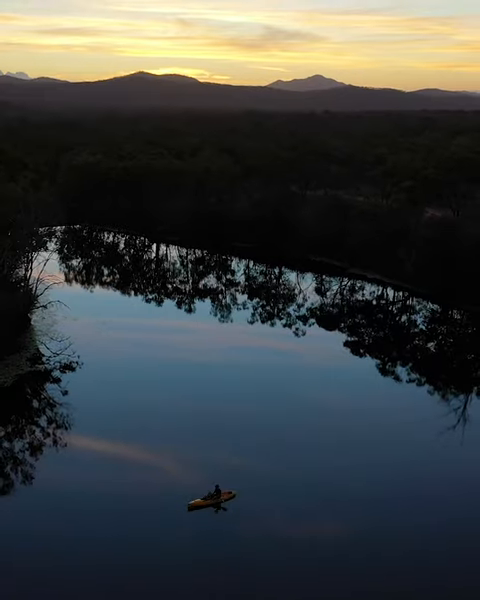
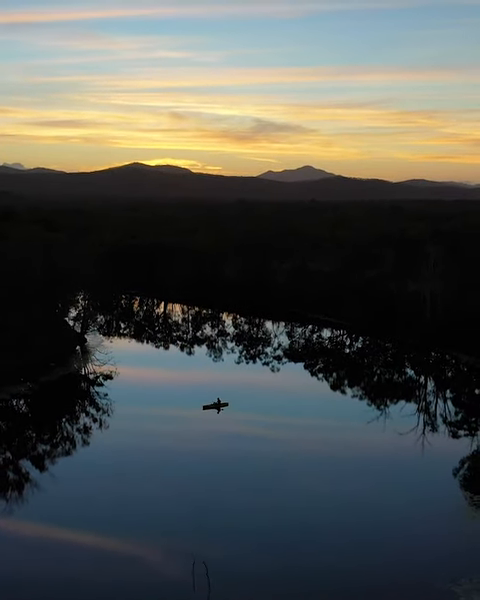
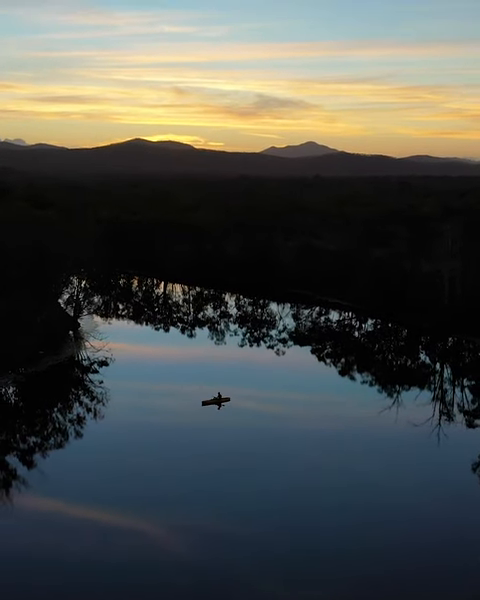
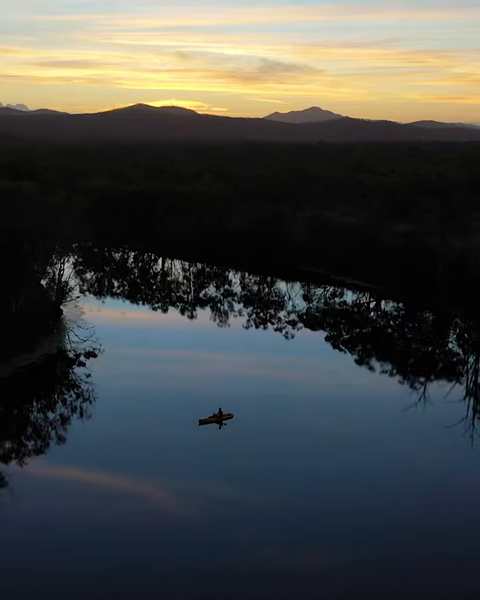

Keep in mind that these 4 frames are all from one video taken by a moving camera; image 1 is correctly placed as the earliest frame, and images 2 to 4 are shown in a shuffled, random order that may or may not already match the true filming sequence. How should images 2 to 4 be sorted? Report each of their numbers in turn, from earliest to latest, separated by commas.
4, 3, 2
